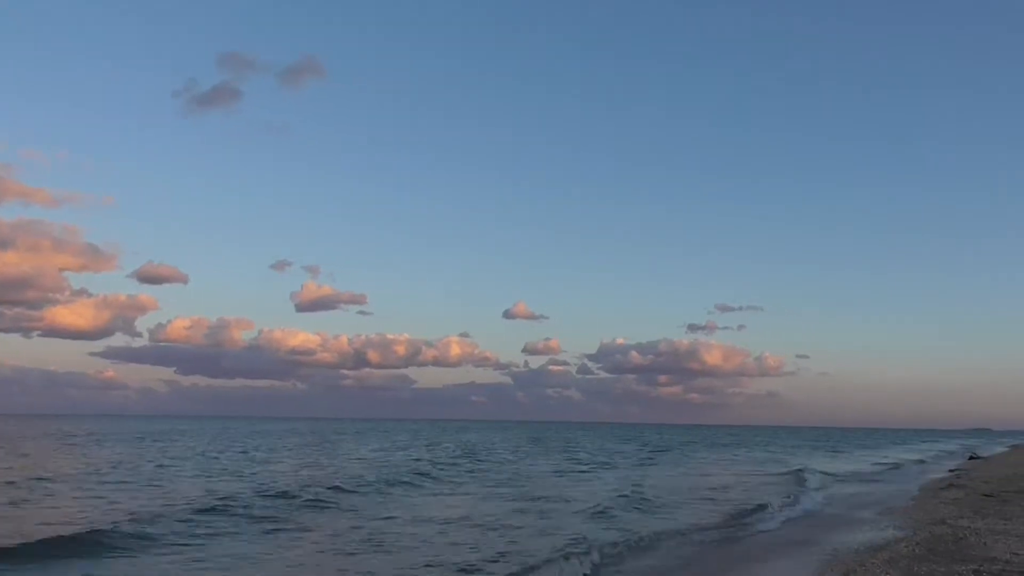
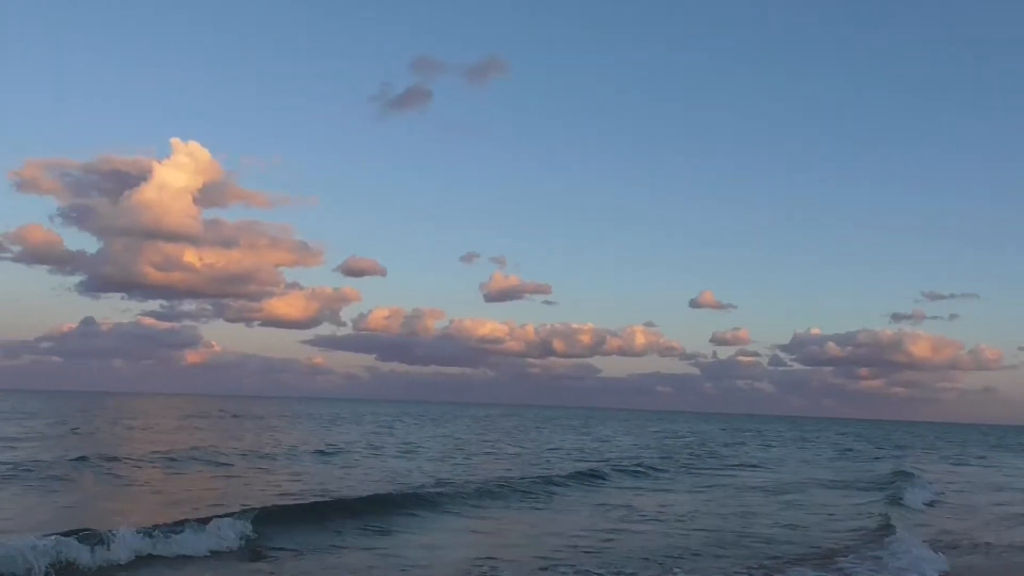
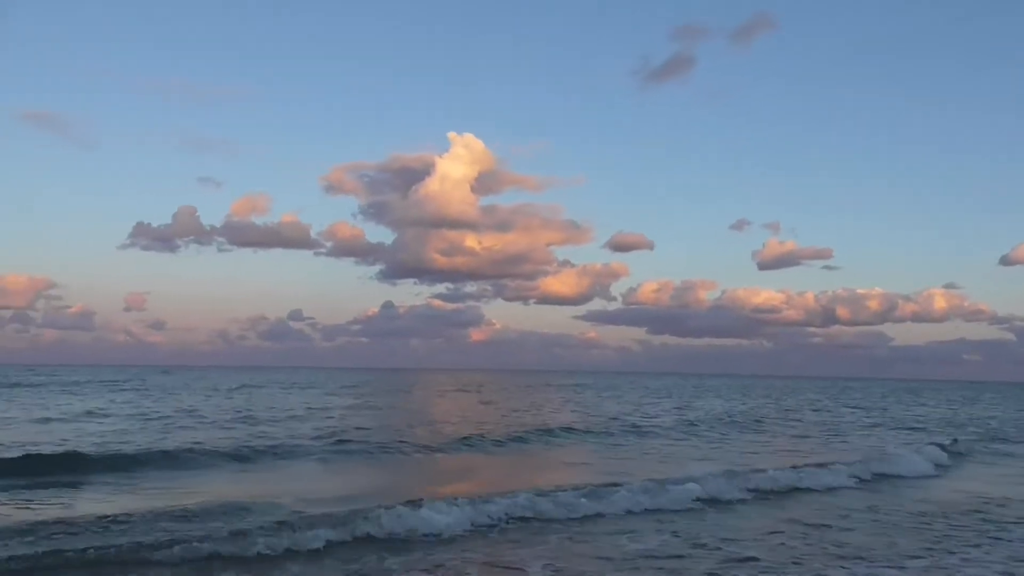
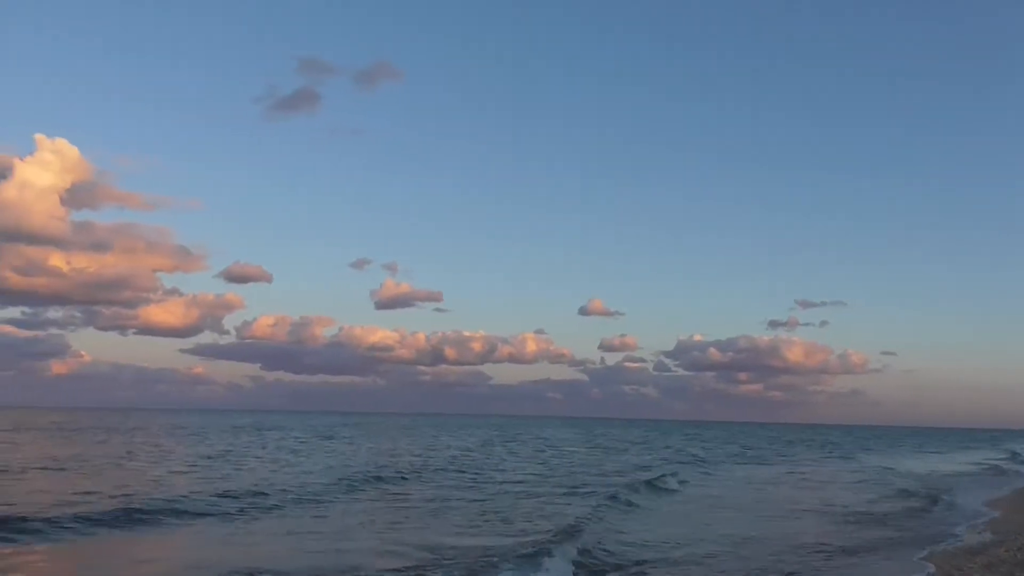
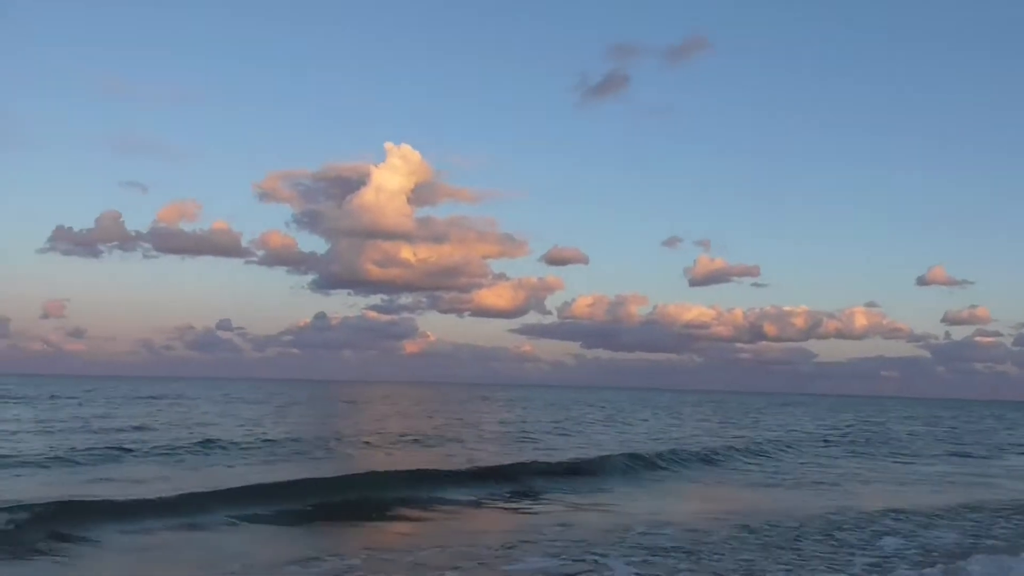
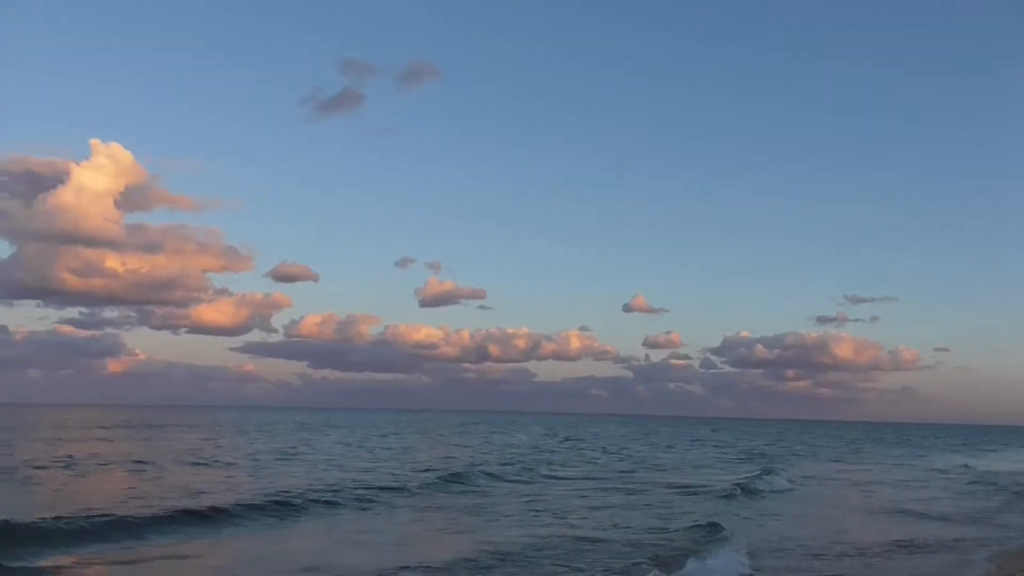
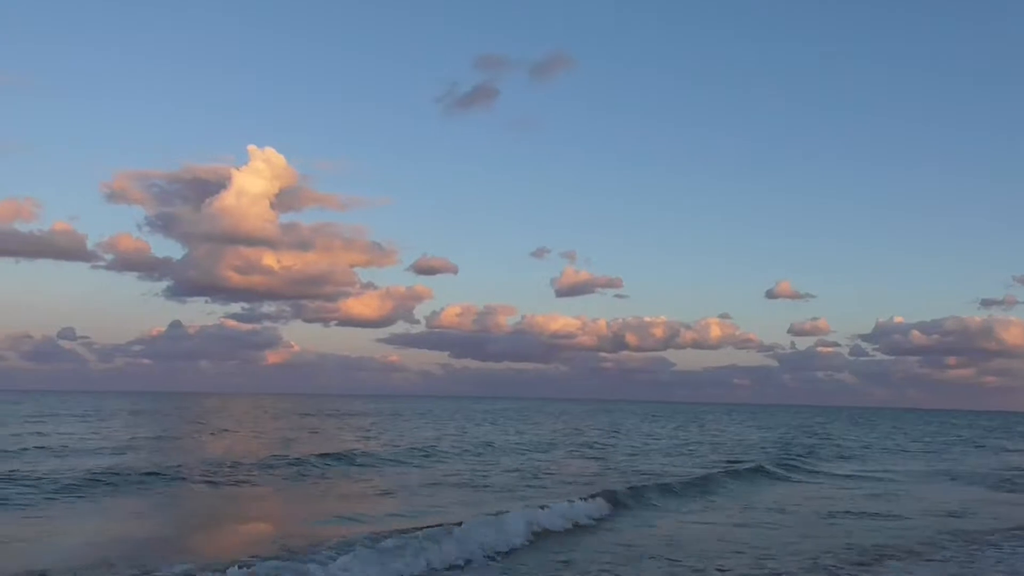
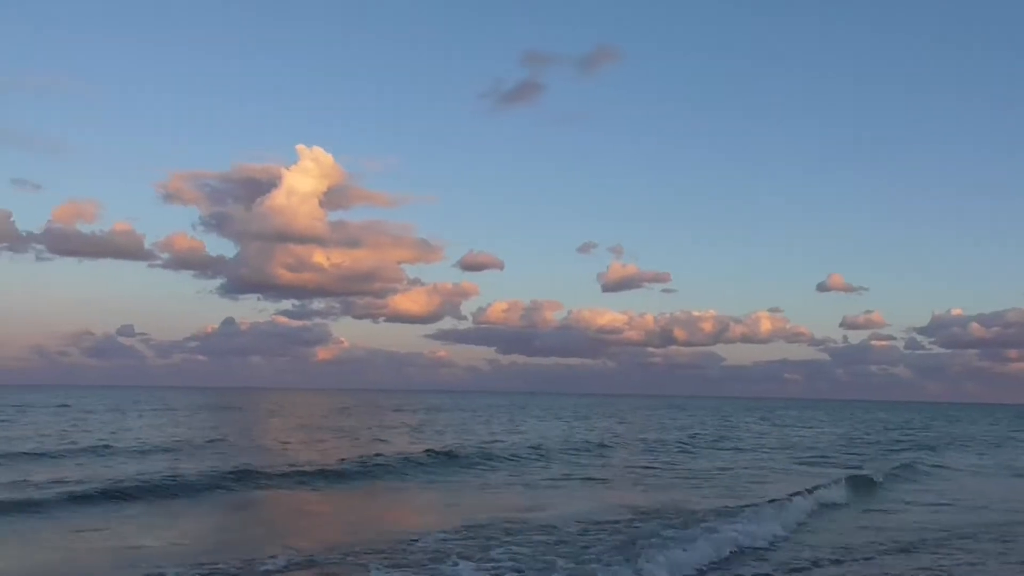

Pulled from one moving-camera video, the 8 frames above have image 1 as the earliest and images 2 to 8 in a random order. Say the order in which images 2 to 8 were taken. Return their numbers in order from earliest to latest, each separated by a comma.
4, 6, 2, 7, 8, 5, 3
